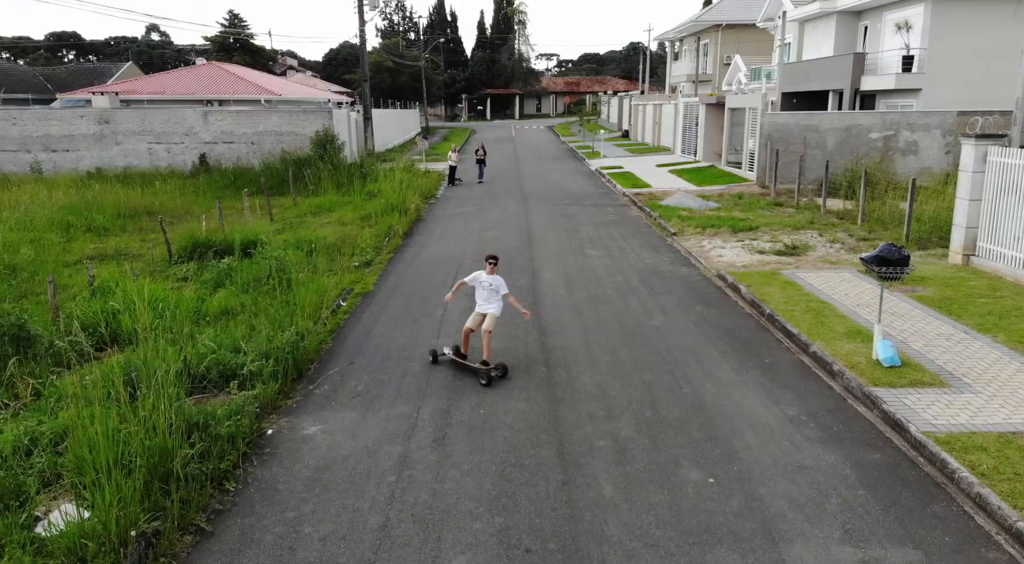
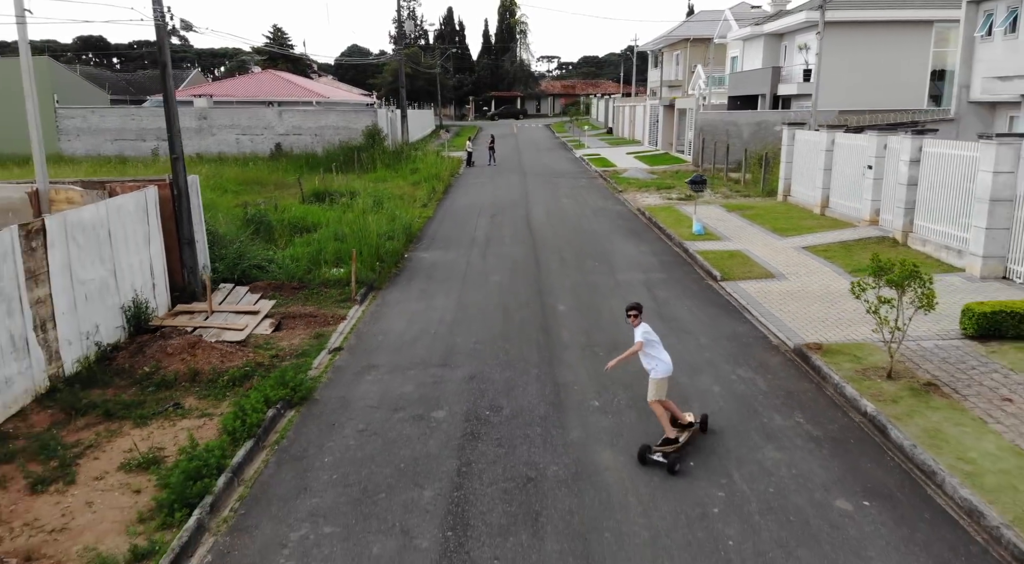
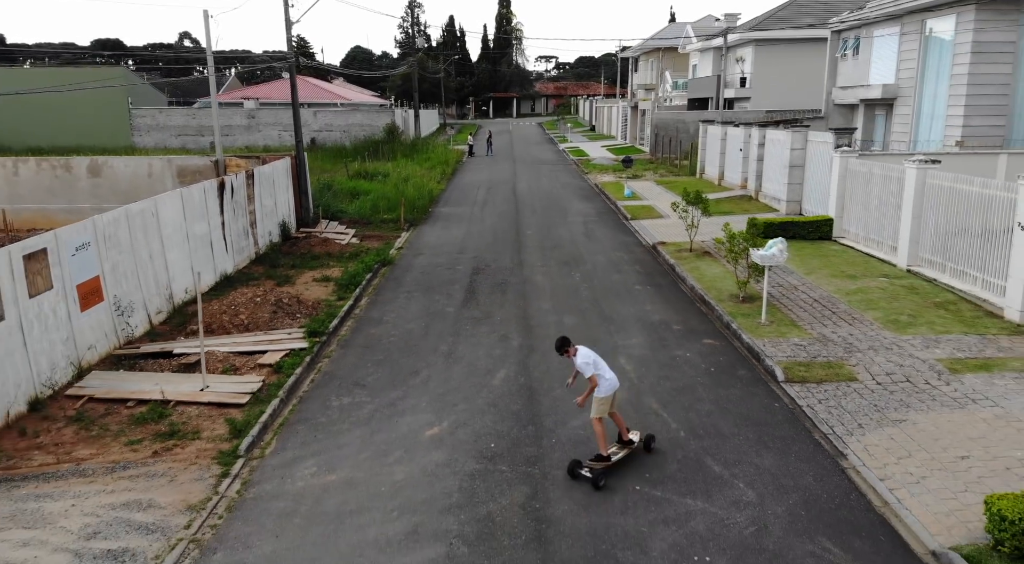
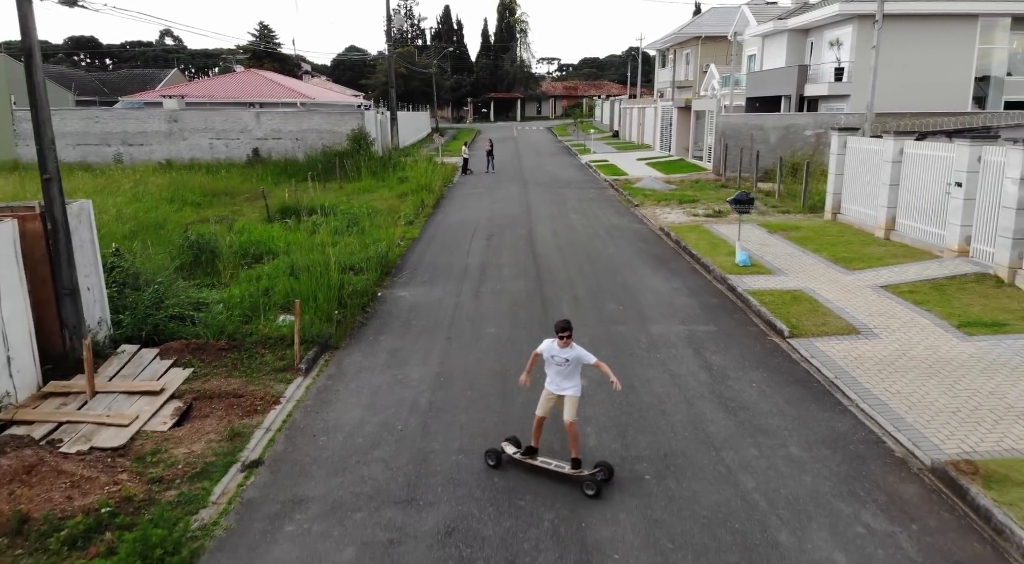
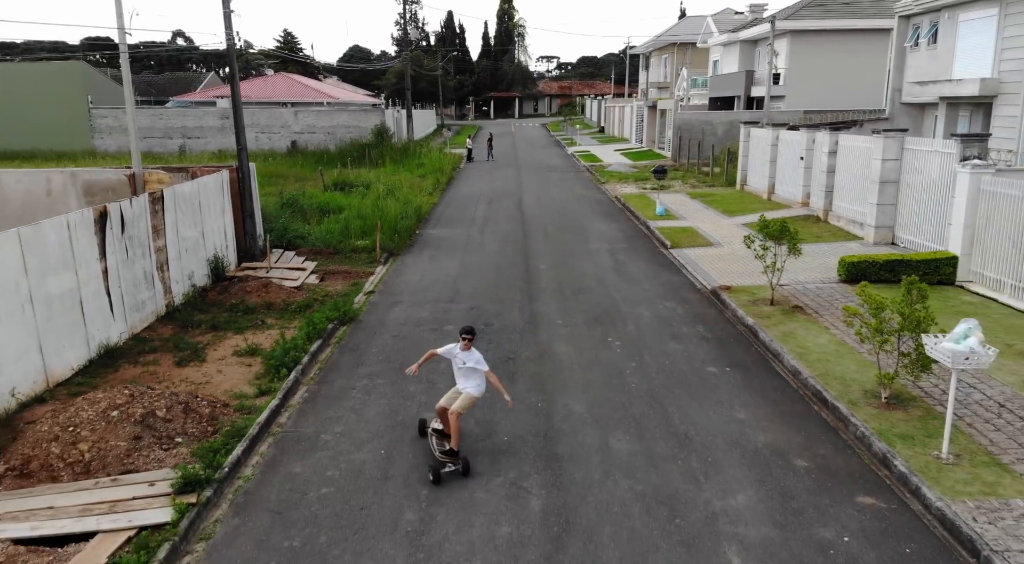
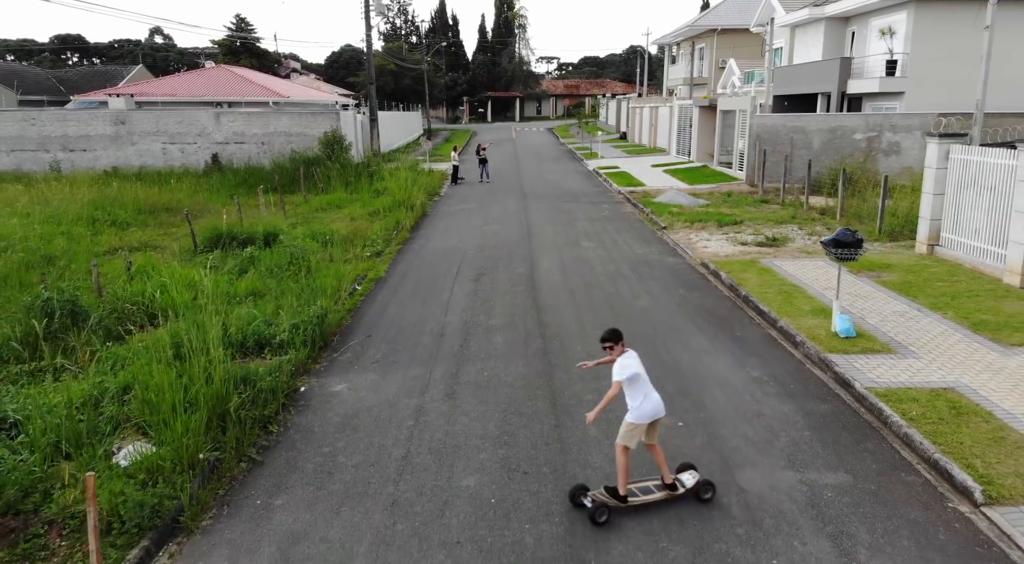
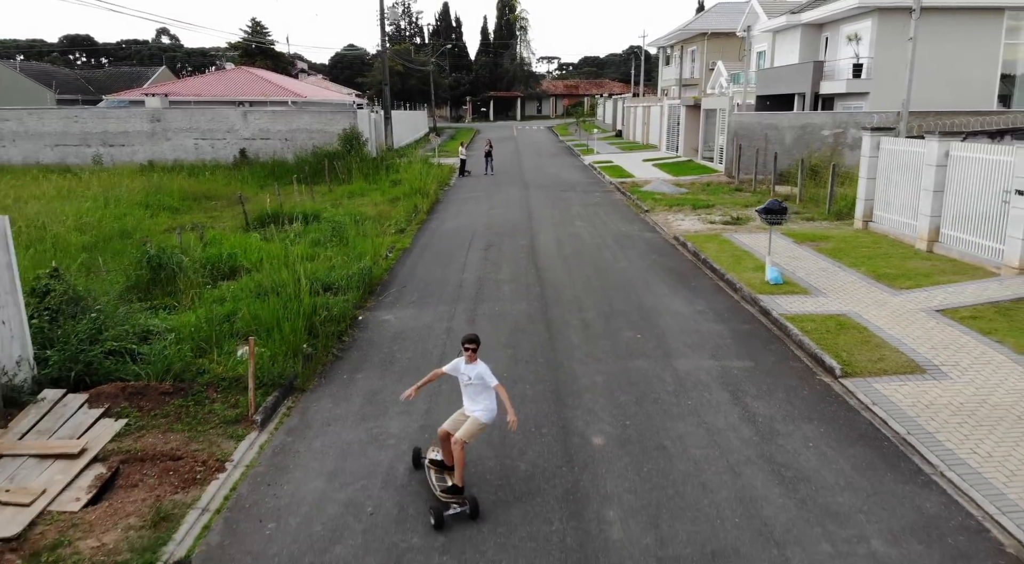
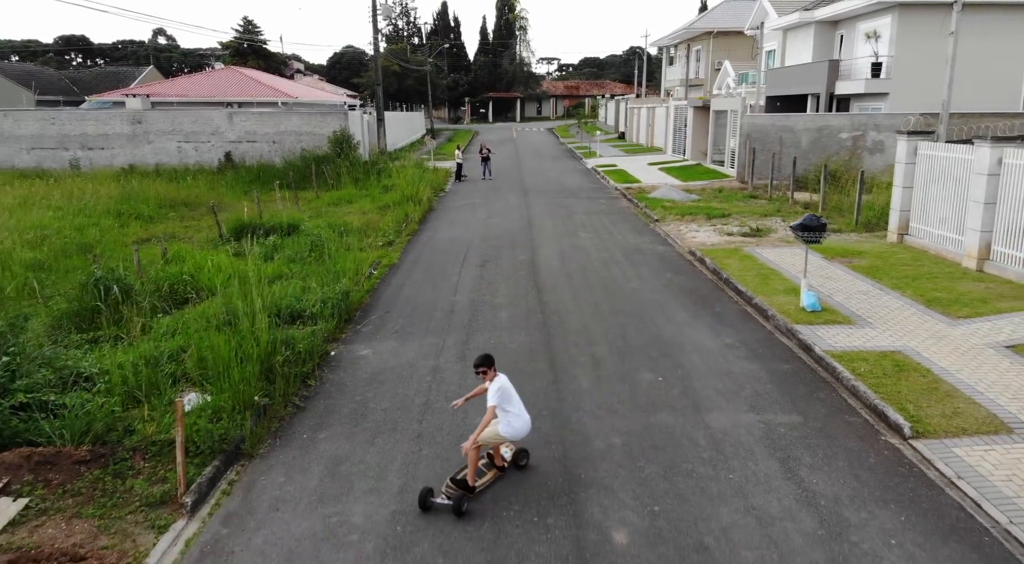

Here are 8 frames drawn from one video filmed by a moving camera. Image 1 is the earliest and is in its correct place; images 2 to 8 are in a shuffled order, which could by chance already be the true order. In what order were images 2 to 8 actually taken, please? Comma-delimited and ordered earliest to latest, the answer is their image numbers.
6, 8, 7, 4, 2, 5, 3
